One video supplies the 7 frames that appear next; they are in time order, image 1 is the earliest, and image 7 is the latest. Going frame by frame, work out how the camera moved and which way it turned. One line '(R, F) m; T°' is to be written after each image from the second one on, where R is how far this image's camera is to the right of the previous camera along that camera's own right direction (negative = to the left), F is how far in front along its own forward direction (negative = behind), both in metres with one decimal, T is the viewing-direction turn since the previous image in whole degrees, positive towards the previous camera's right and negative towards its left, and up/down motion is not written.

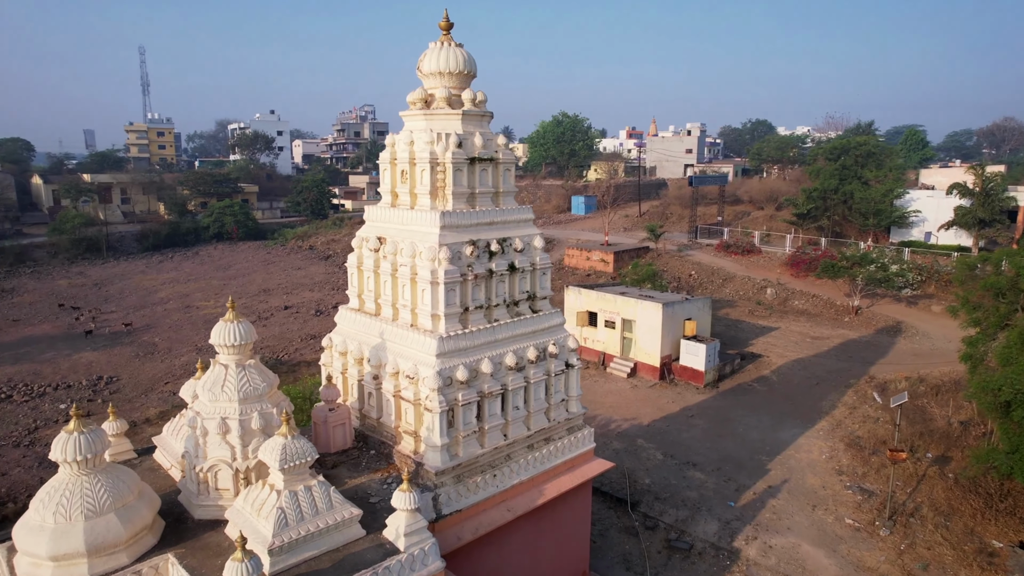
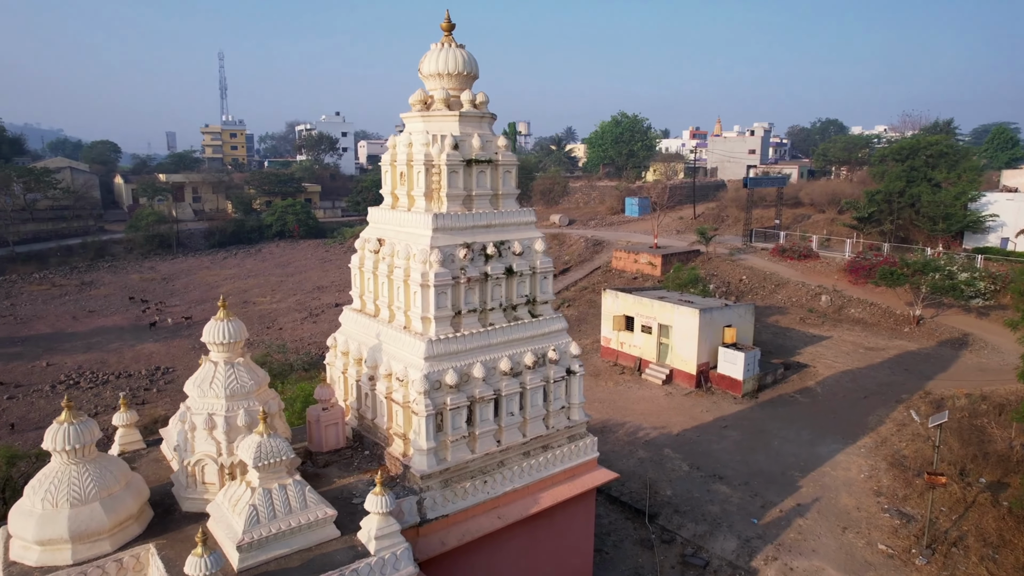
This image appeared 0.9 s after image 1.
(+0.9, +0.2) m; -6°
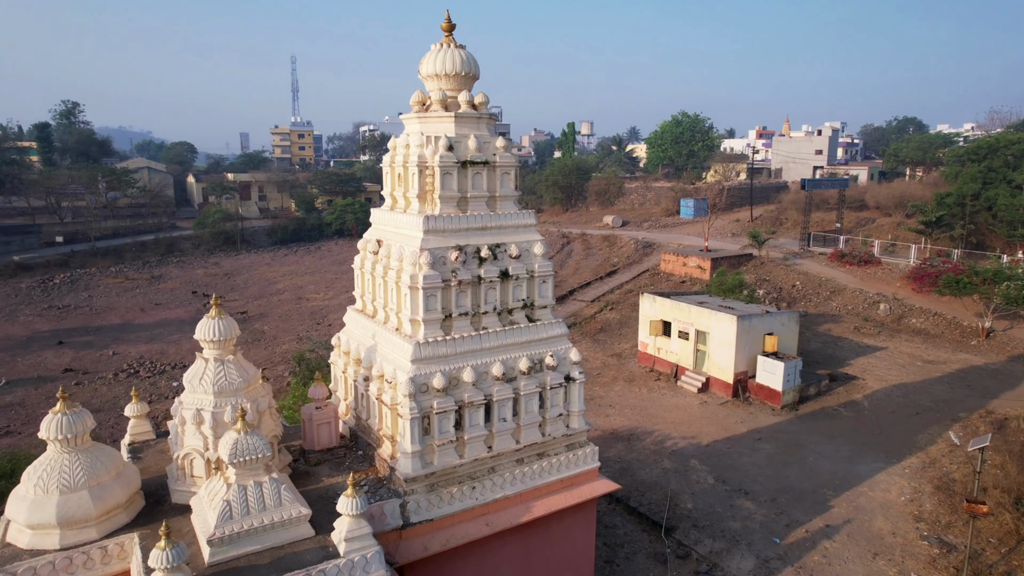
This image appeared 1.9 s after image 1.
(+0.9, +0.2) m; -6°
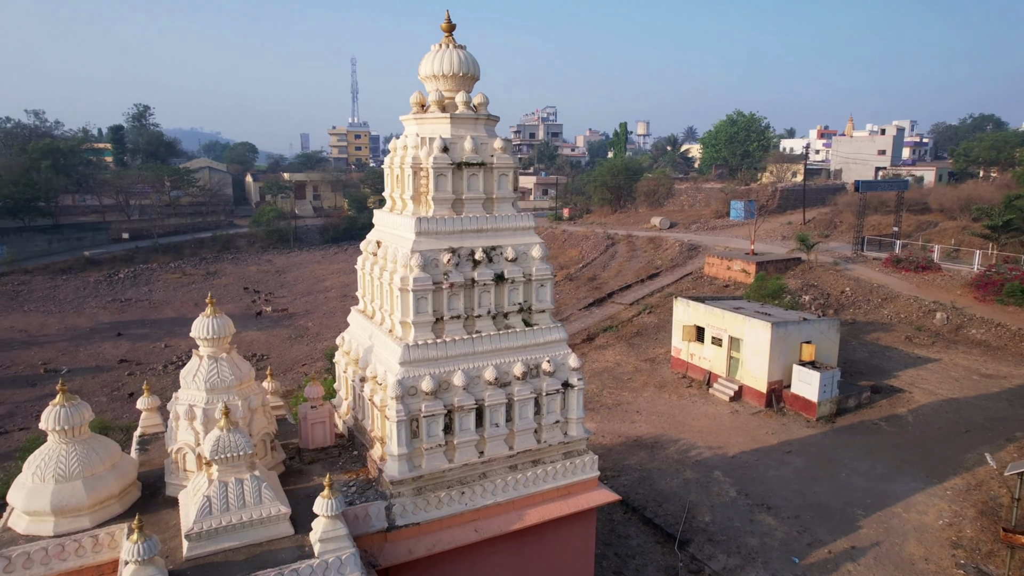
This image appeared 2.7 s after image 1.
(+0.8, +0.2) m; -5°
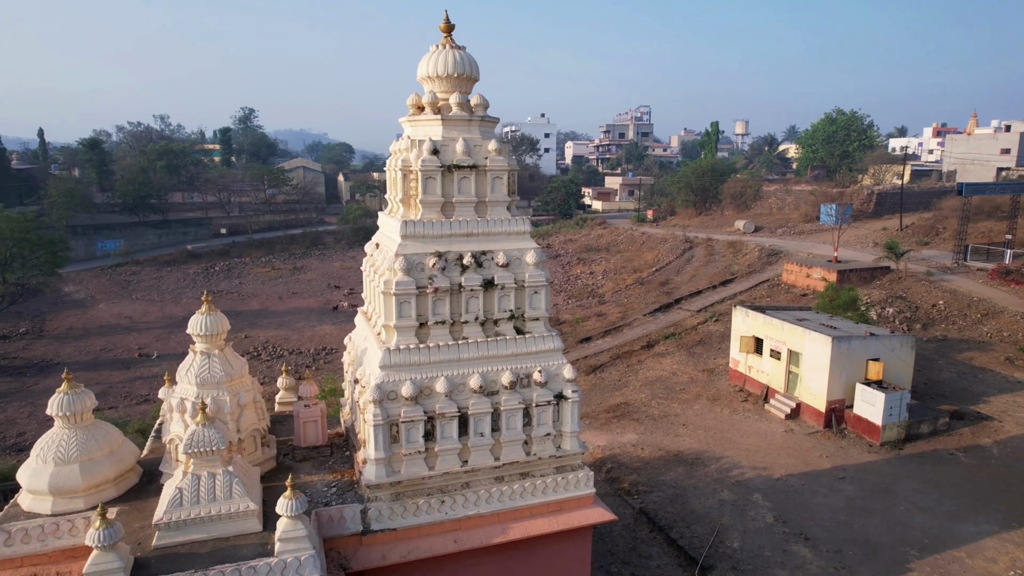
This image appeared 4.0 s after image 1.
(+1.3, +0.4) m; -8°
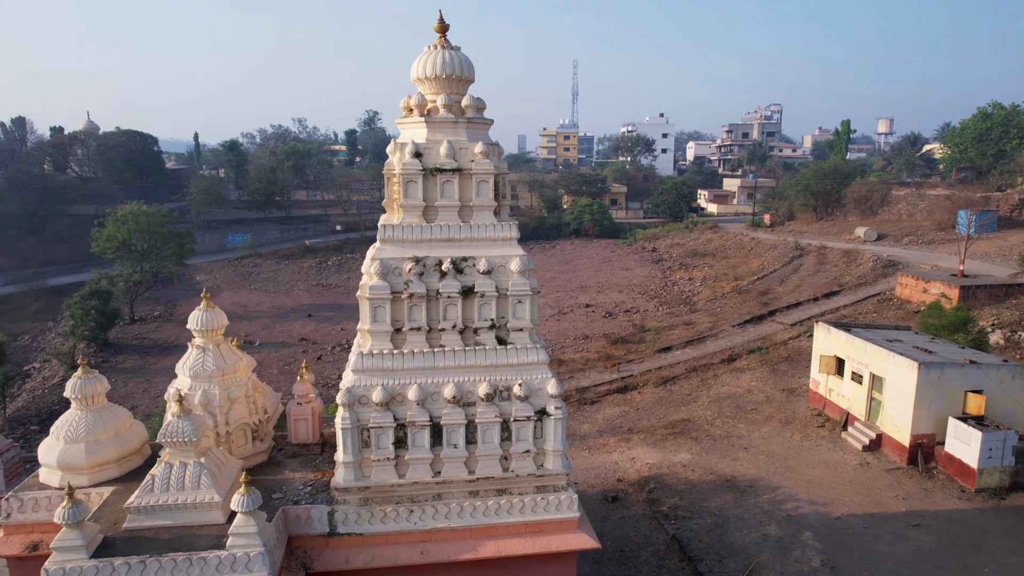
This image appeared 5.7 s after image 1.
(+1.8, +0.5) m; -11°
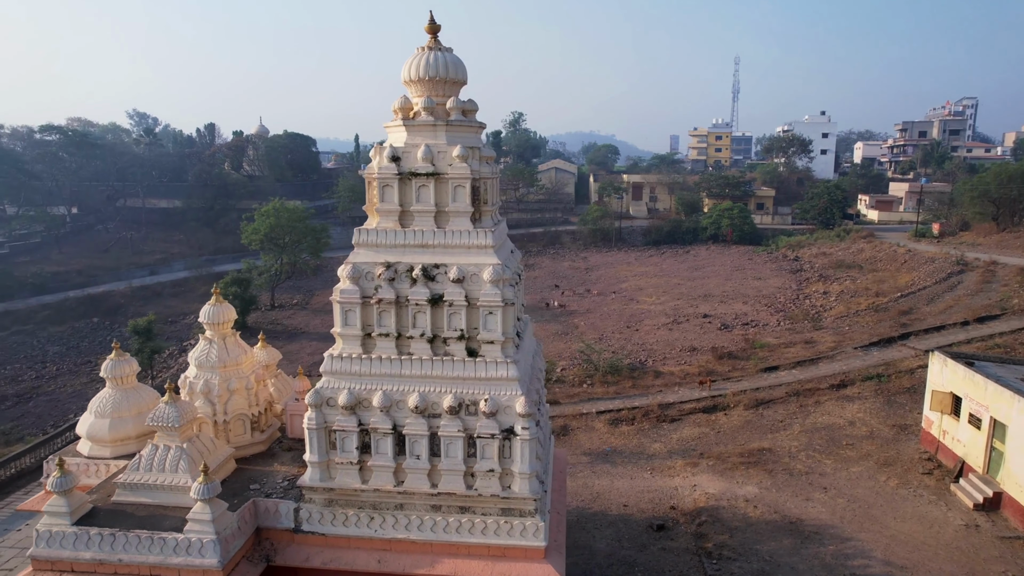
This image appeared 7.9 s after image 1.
(+2.2, +0.7) m; -13°
